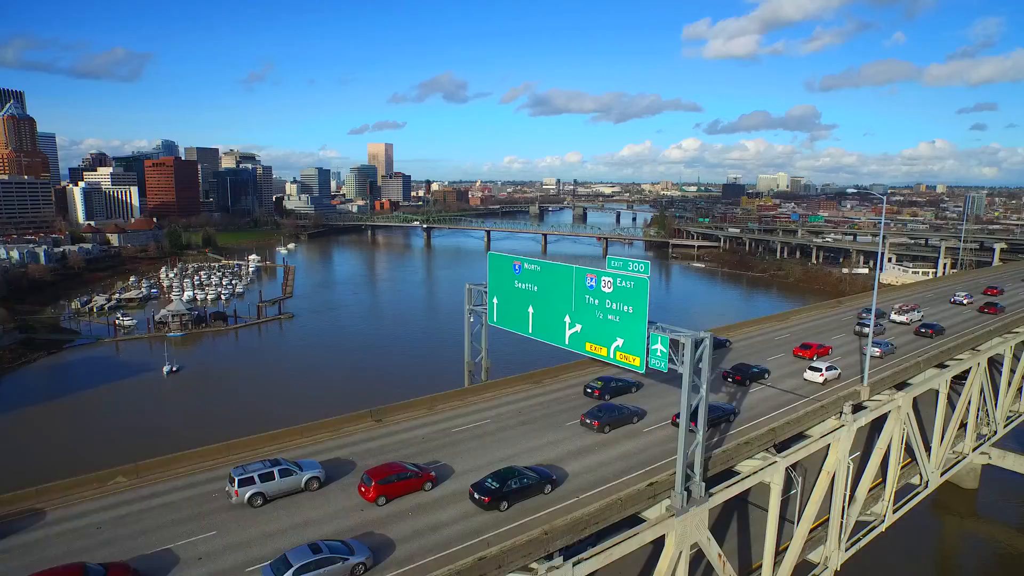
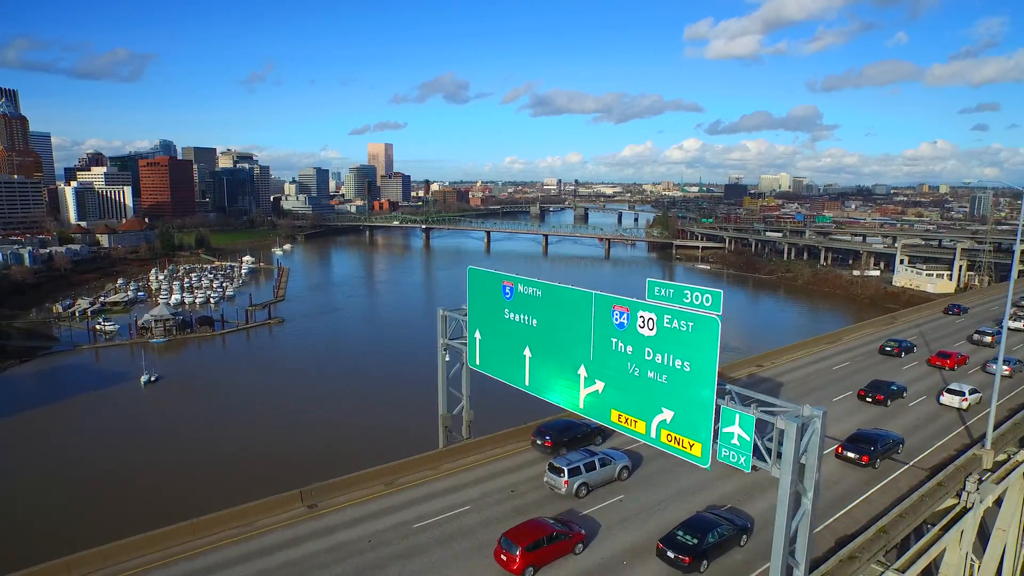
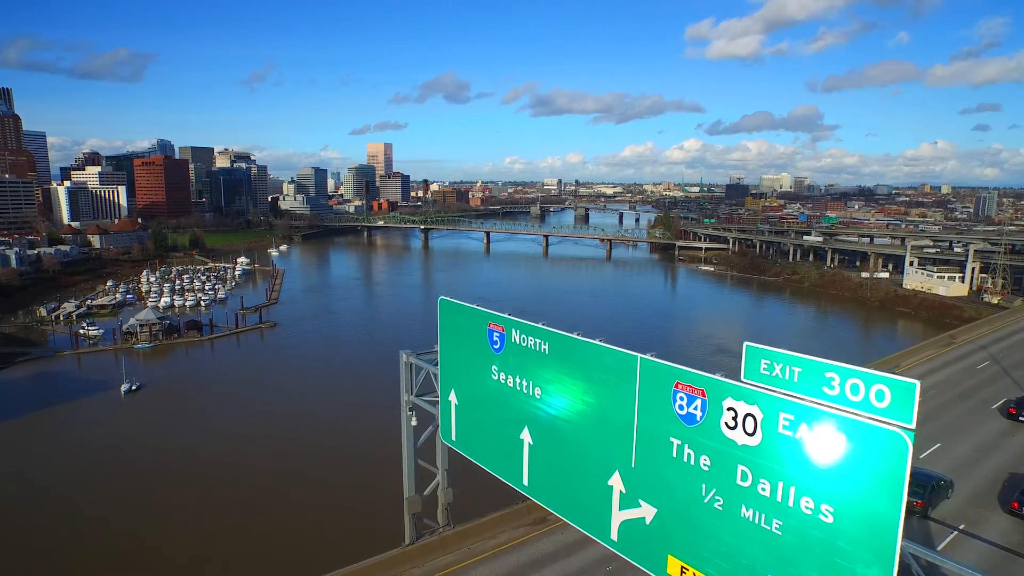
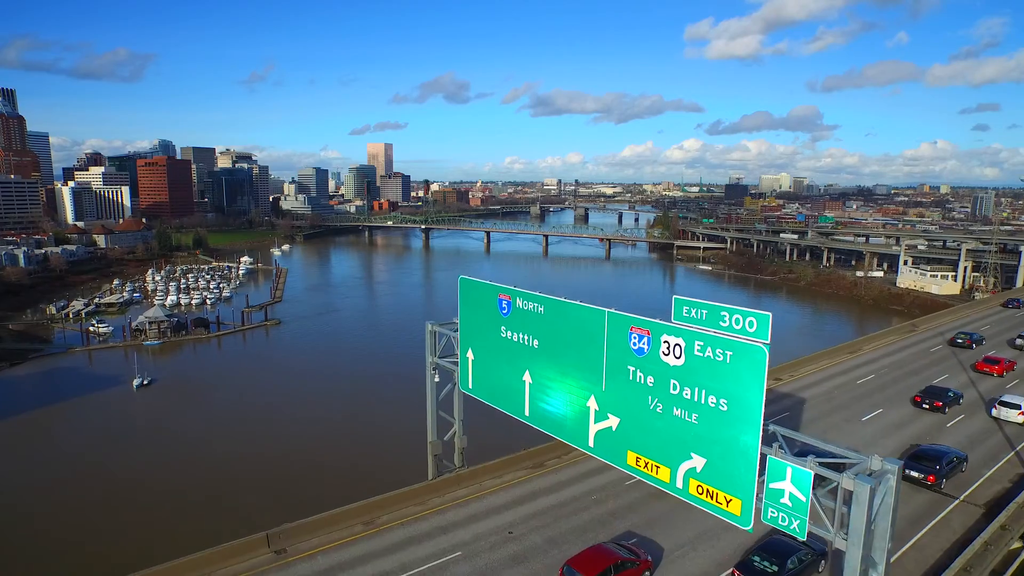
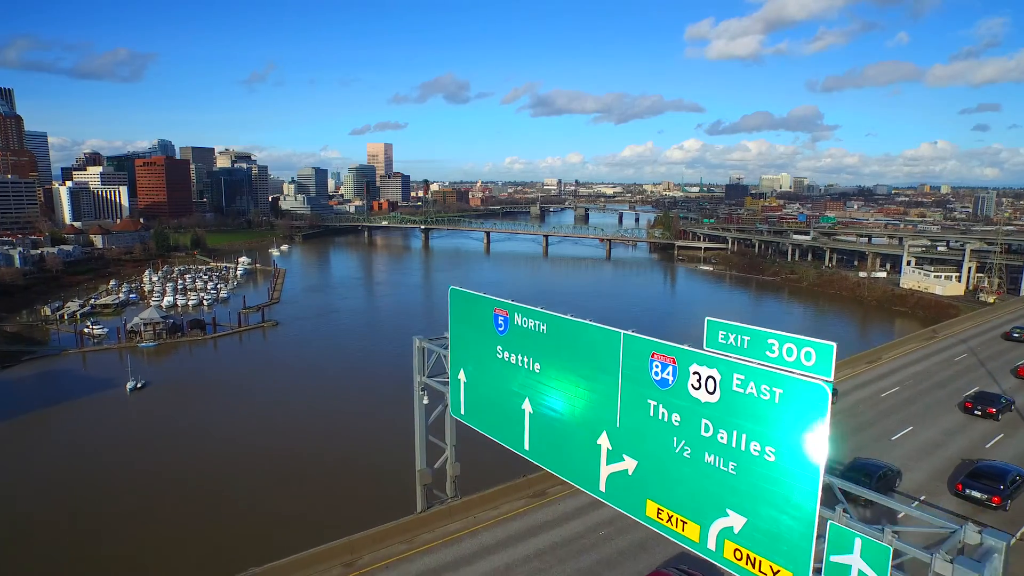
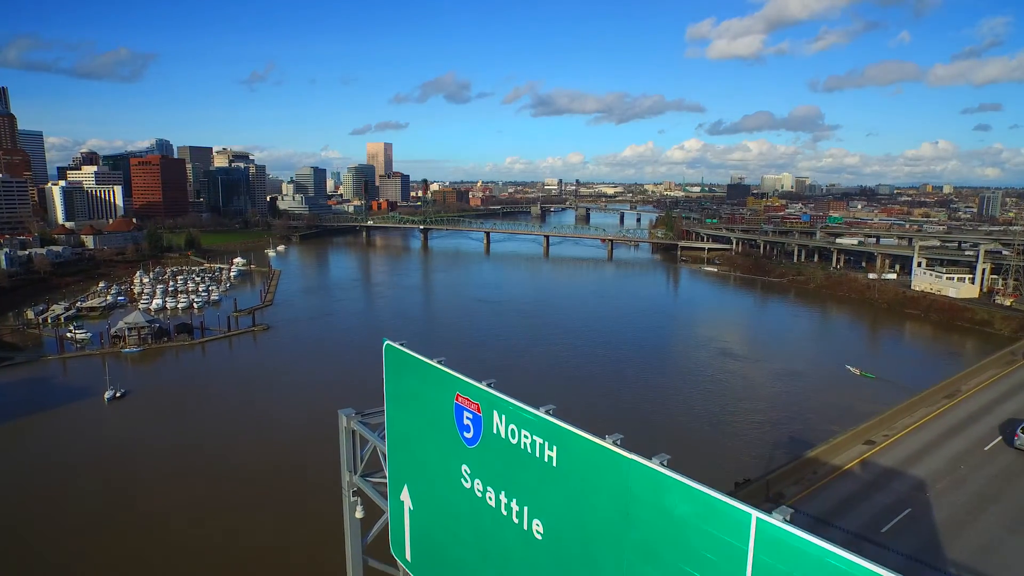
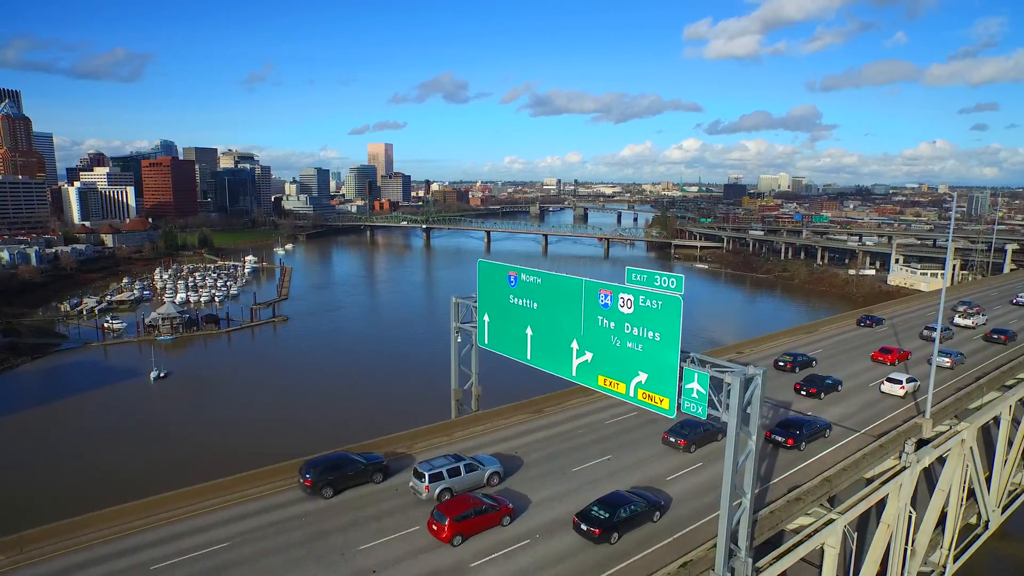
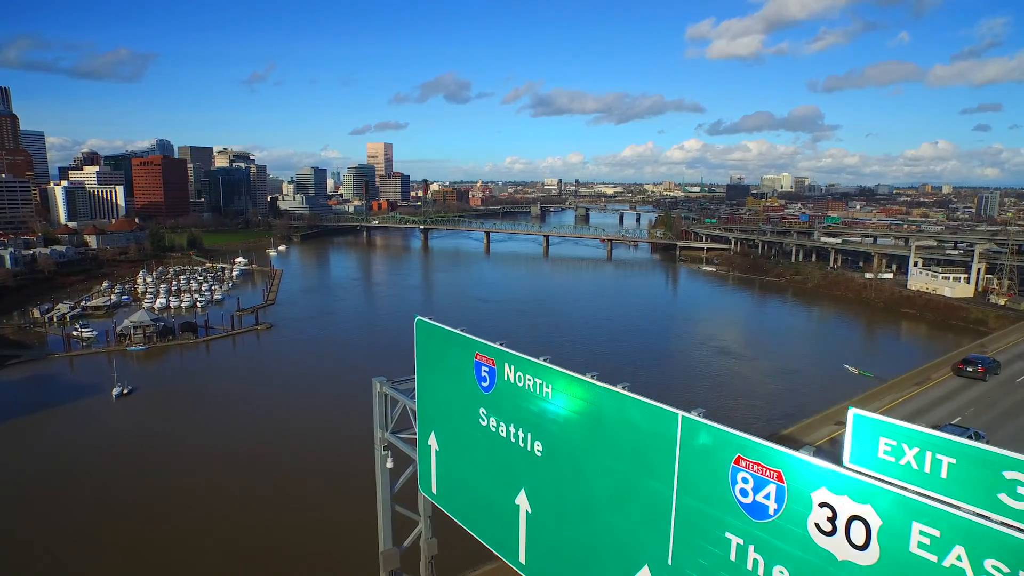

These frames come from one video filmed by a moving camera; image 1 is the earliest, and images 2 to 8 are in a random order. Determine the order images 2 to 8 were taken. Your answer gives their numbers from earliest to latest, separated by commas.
7, 2, 4, 5, 3, 8, 6
